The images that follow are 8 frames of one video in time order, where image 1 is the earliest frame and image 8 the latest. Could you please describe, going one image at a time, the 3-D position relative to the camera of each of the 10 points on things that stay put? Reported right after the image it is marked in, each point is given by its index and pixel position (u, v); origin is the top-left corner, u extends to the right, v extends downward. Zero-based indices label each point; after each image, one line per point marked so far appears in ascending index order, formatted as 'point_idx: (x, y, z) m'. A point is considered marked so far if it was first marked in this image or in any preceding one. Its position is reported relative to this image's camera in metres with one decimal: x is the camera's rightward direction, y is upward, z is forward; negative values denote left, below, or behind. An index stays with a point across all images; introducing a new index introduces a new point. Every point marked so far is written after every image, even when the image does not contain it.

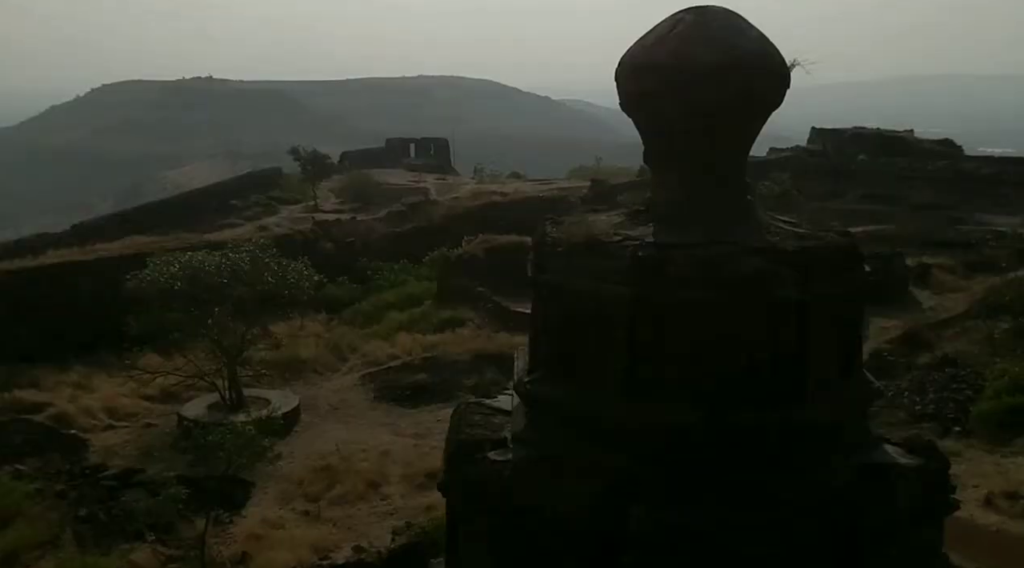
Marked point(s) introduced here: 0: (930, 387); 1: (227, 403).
0: (+7.4, -1.8, +14.8) m
1: (-5.3, -2.2, +15.6) m
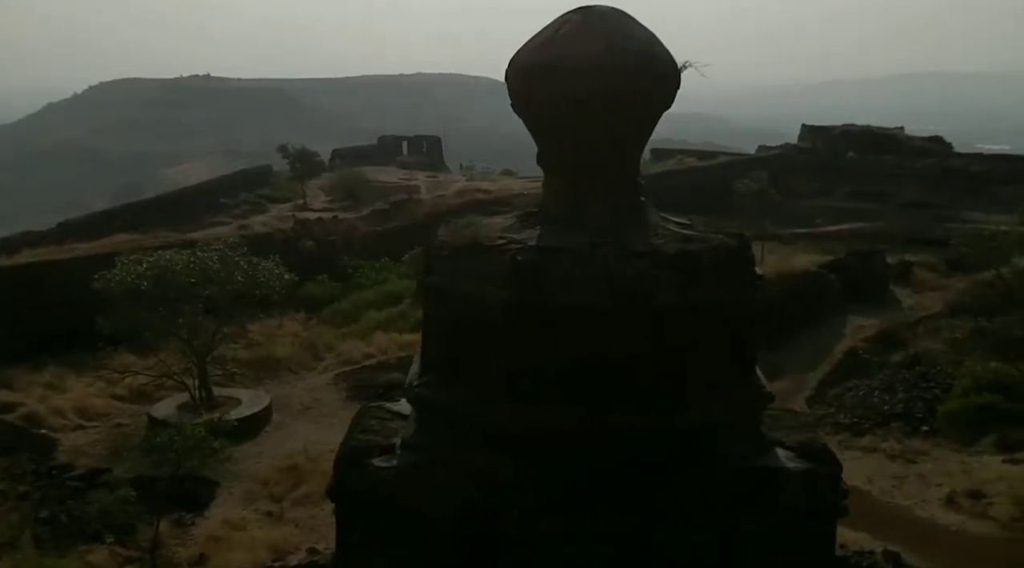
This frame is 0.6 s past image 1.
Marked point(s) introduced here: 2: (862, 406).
0: (+6.8, -1.8, +14.8) m
1: (-5.8, -2.2, +15.5) m
2: (+6.1, -2.1, +14.6) m
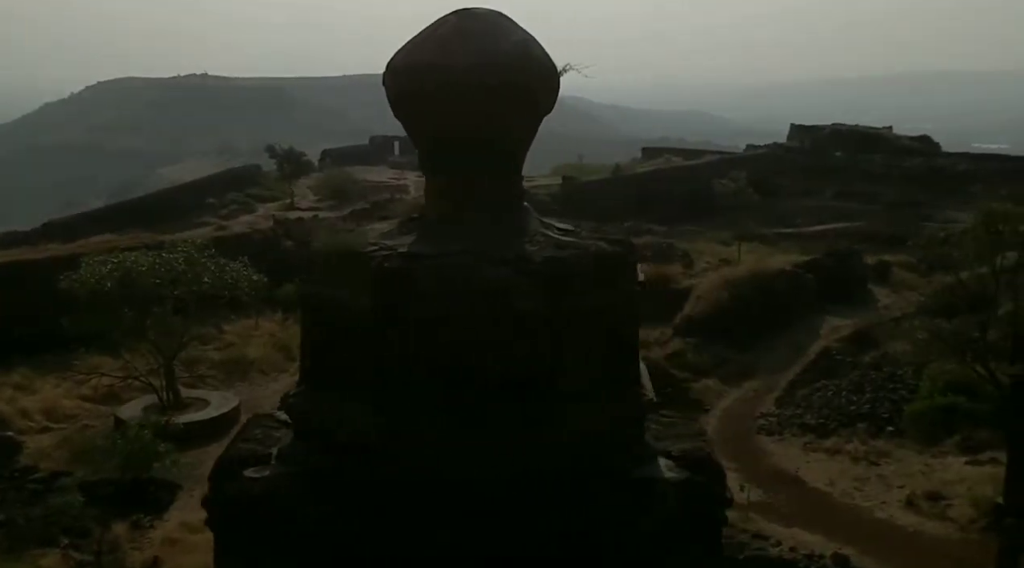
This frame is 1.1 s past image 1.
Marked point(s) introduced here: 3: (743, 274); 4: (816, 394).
0: (+6.2, -1.8, +14.8) m
1: (-6.4, -2.2, +15.4) m
2: (+5.5, -2.1, +14.6) m
3: (+5.4, +0.3, +19.9) m
4: (+5.5, -2.0, +15.3) m
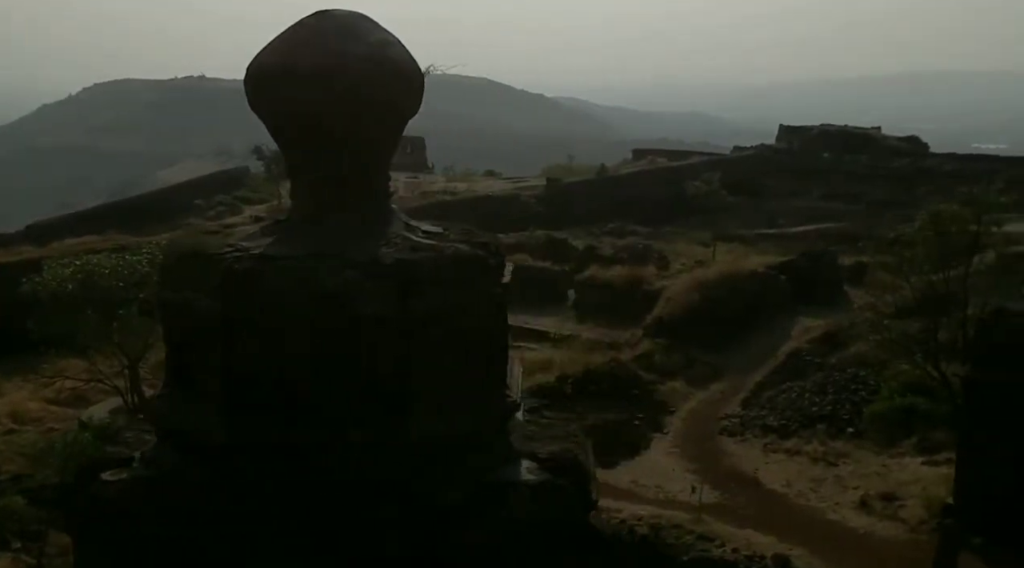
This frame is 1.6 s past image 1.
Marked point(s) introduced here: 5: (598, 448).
0: (+5.6, -1.8, +14.8) m
1: (-7.1, -2.3, +15.4) m
2: (+4.8, -2.2, +14.6) m
3: (+4.7, +0.2, +19.9) m
4: (+4.9, -2.0, +15.3) m
5: (+1.4, -2.7, +14.0) m
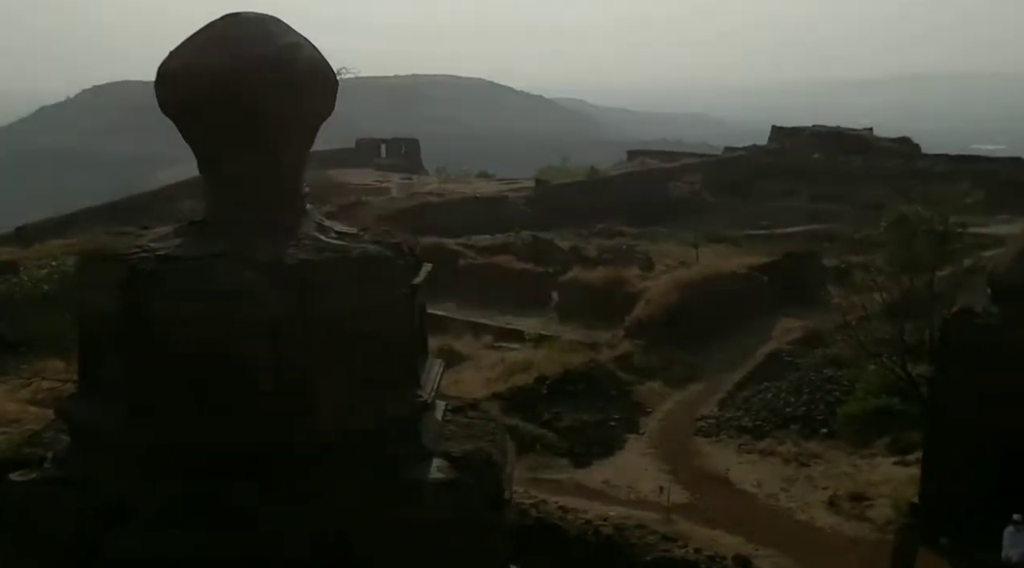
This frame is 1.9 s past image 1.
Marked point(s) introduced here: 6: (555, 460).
0: (+5.2, -1.8, +14.8) m
1: (-7.5, -2.3, +15.4) m
2: (+4.4, -2.2, +14.7) m
3: (+4.3, +0.2, +19.9) m
4: (+4.4, -2.1, +15.3) m
5: (+1.0, -2.7, +14.1) m
6: (+0.7, -2.8, +13.6) m
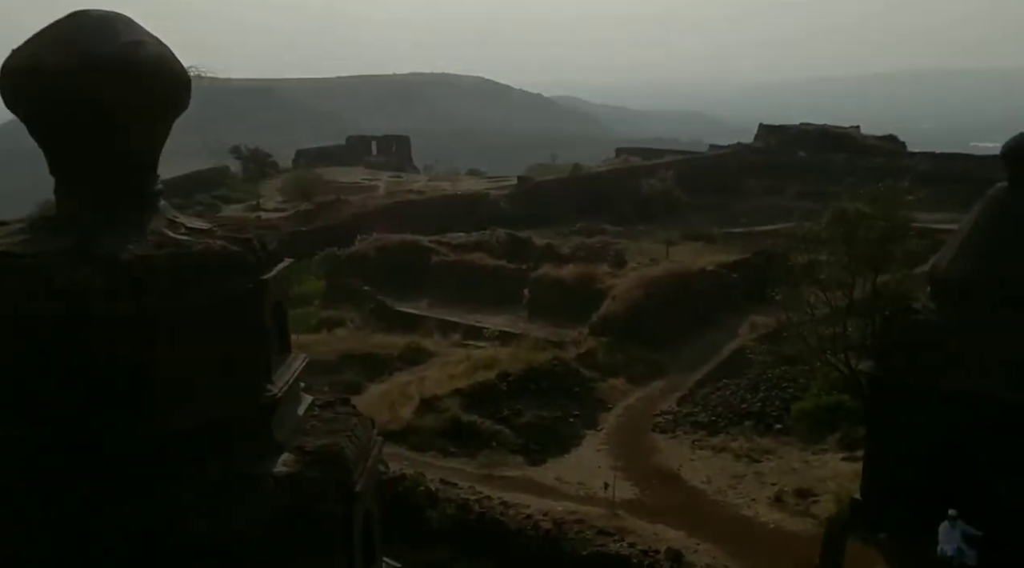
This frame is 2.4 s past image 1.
0: (+4.4, -1.8, +14.9) m
1: (-8.2, -2.2, +15.4) m
2: (+3.7, -2.1, +14.7) m
3: (+3.5, +0.3, +20.0) m
4: (+3.7, -2.0, +15.4) m
5: (+0.3, -2.7, +14.1) m
6: (0.0, -2.8, +13.7) m
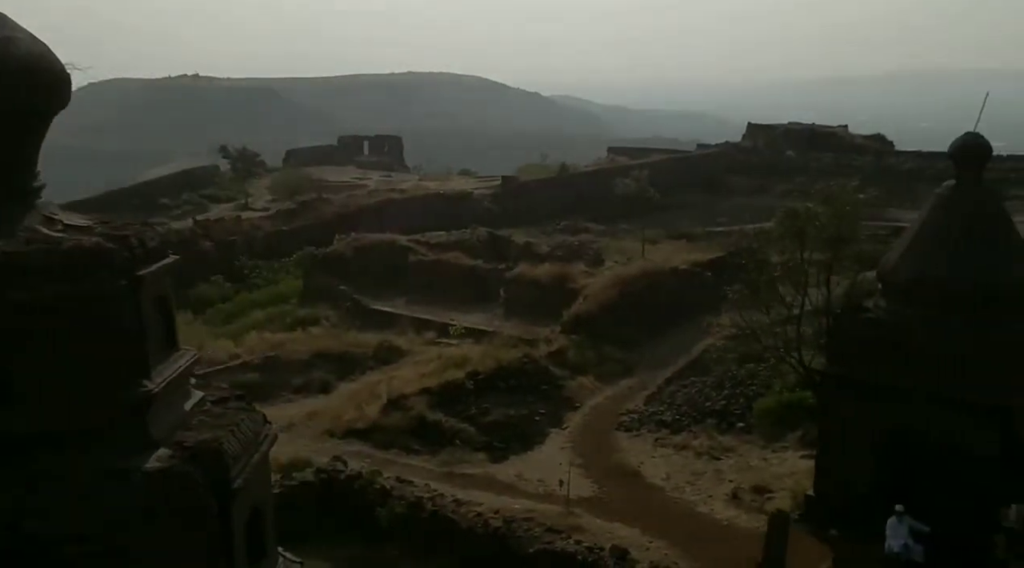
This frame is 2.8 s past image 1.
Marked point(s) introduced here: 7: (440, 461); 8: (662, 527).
0: (+3.8, -1.8, +15.0) m
1: (-8.8, -2.2, +15.4) m
2: (+3.1, -2.1, +14.8) m
3: (+2.9, +0.3, +20.0) m
4: (+3.1, -2.0, +15.4) m
5: (-0.3, -2.7, +14.1) m
6: (-0.6, -2.8, +13.7) m
7: (-1.1, -2.8, +13.4) m
8: (+2.0, -3.2, +10.9) m
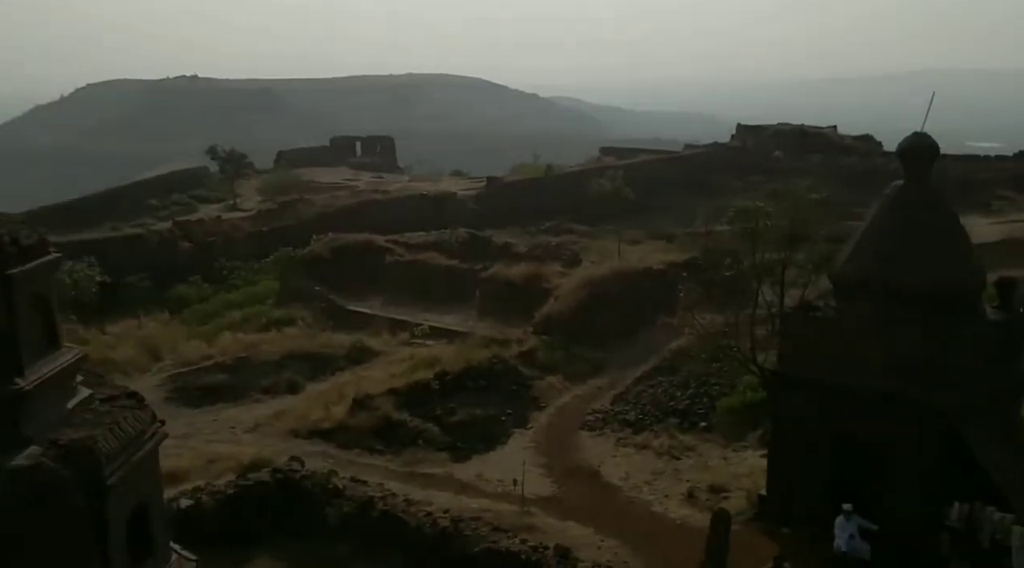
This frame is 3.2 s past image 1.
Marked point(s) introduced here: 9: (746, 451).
0: (+3.2, -1.7, +15.0) m
1: (-9.5, -2.2, +15.4) m
2: (+2.5, -2.1, +14.8) m
3: (+2.3, +0.3, +20.0) m
4: (+2.5, -2.0, +15.4) m
5: (-0.9, -2.7, +14.2) m
6: (-1.3, -2.8, +13.7) m
7: (-1.8, -2.8, +13.4) m
8: (+1.4, -3.2, +11.0) m
9: (+3.6, -2.6, +12.9) m
